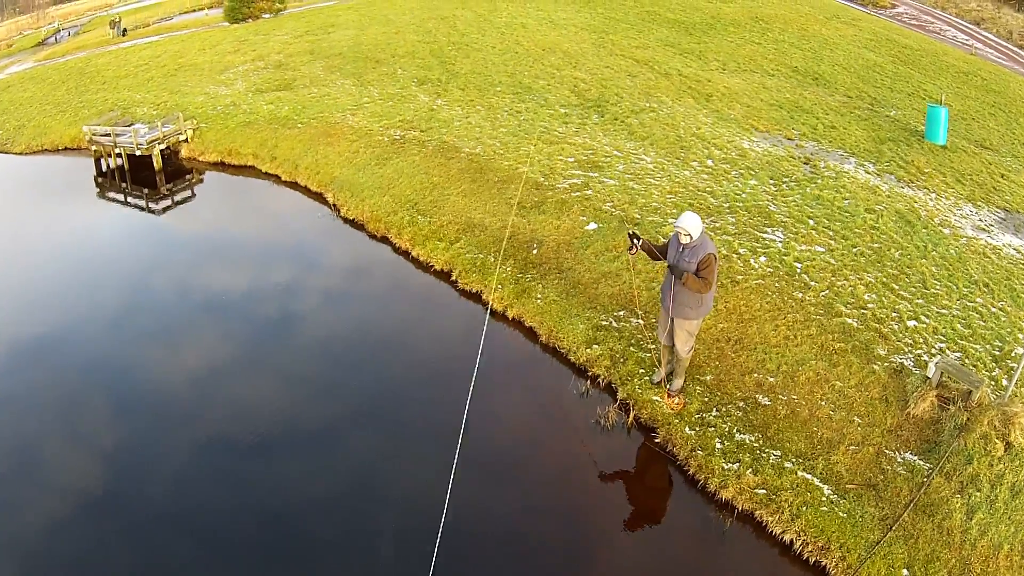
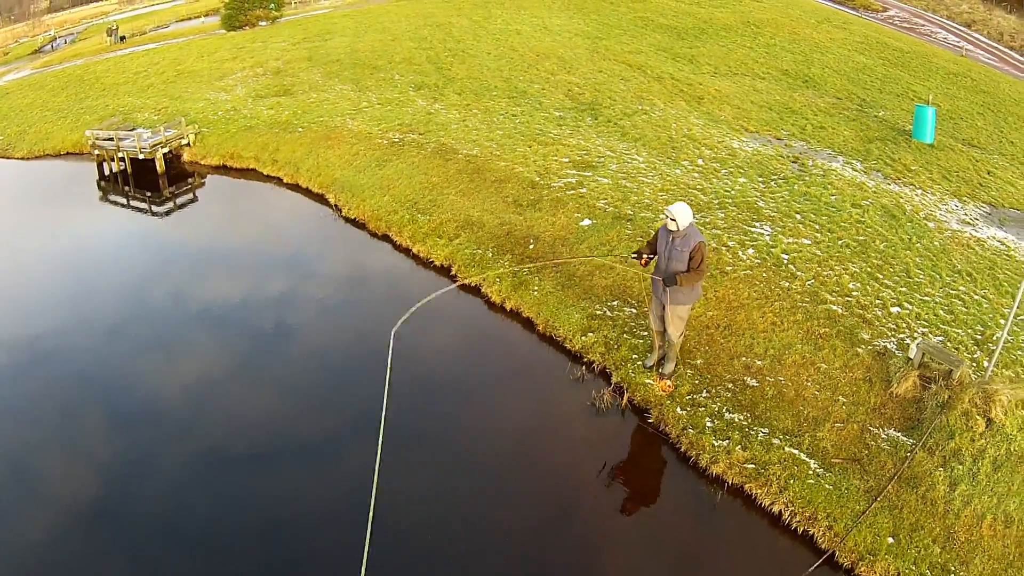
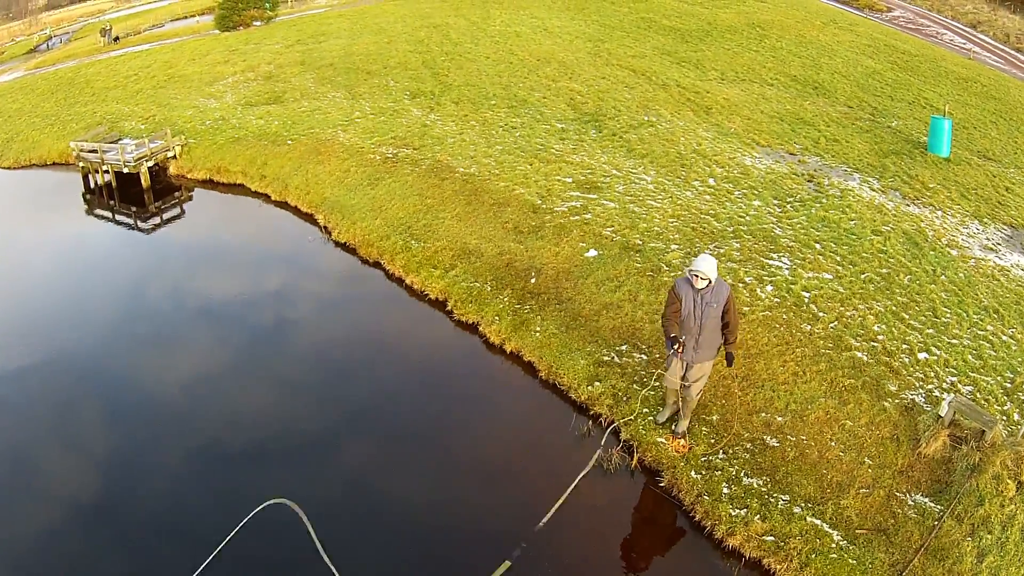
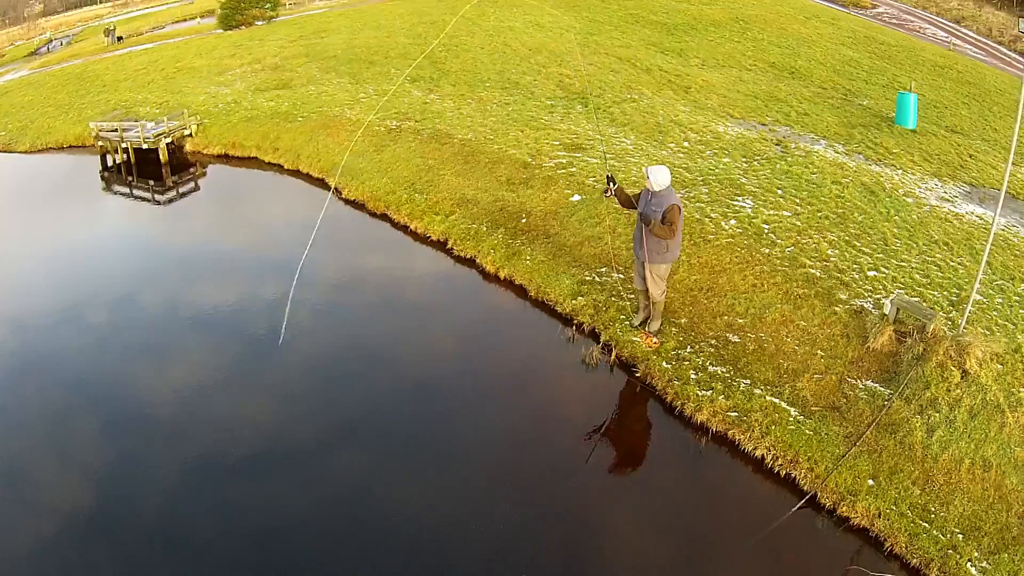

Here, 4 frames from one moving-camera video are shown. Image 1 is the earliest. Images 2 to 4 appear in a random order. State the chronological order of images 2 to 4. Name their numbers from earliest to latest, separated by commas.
3, 2, 4
